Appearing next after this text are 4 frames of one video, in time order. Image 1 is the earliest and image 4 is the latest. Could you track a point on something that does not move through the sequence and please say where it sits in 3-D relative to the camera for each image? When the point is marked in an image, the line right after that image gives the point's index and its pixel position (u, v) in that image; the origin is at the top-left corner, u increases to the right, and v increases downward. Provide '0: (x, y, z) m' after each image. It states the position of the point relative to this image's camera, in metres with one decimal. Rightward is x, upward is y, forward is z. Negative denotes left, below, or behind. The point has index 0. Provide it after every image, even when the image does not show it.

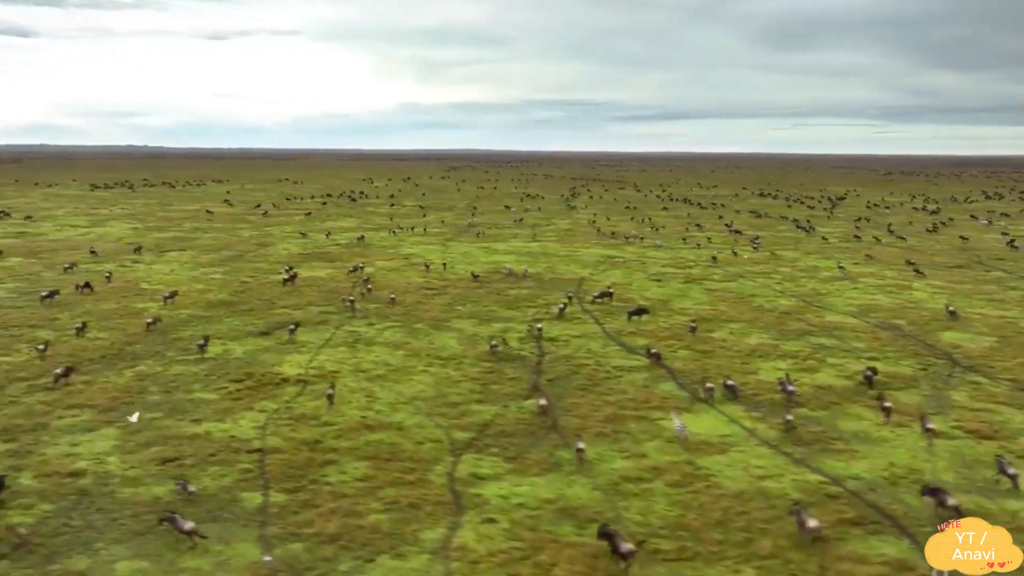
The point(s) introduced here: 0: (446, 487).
0: (-0.9, -2.8, +15.6) m
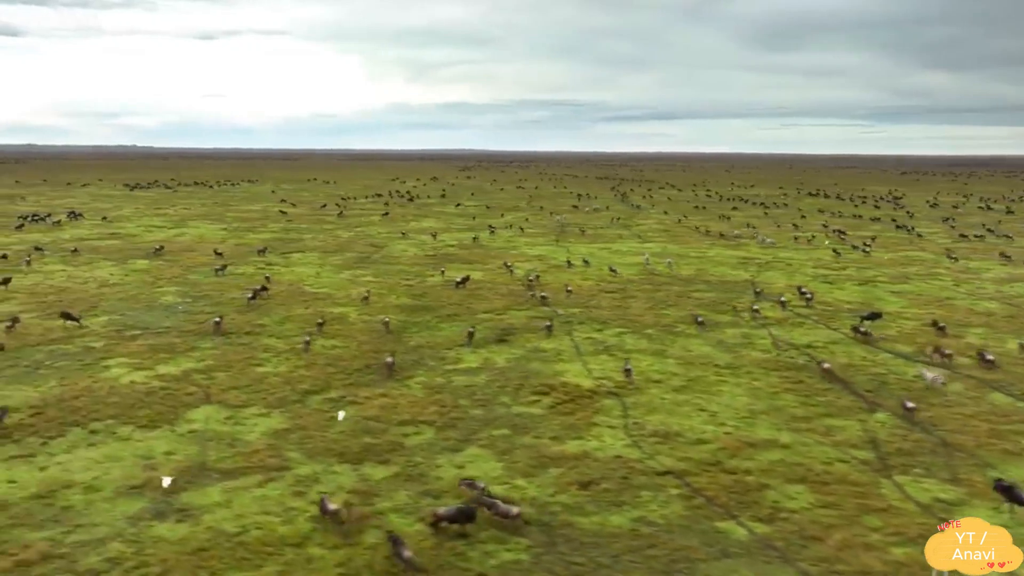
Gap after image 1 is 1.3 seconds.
0: (+5.3, -2.9, +14.1) m
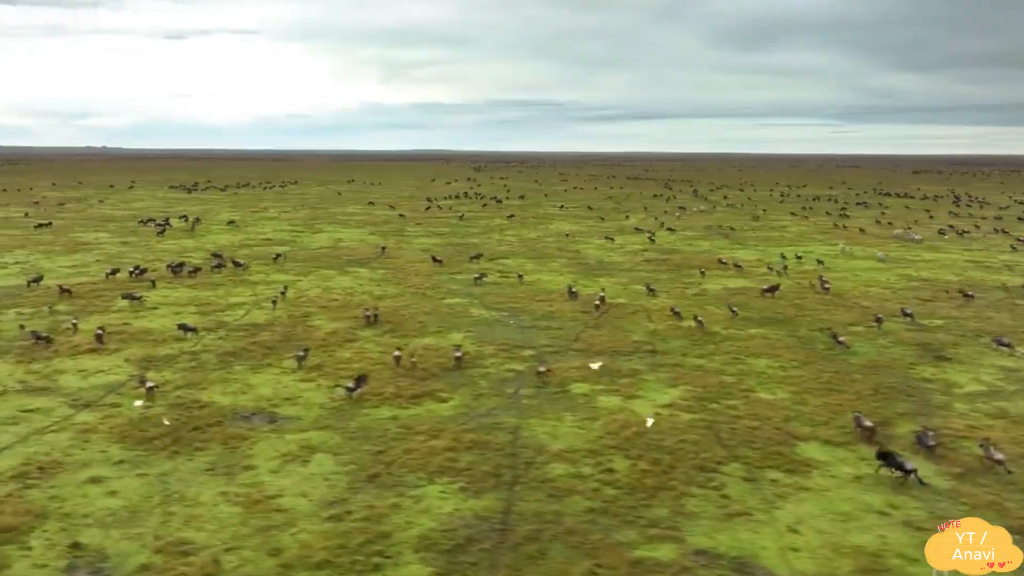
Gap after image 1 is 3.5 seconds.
0: (+15.2, -3.1, +11.7) m
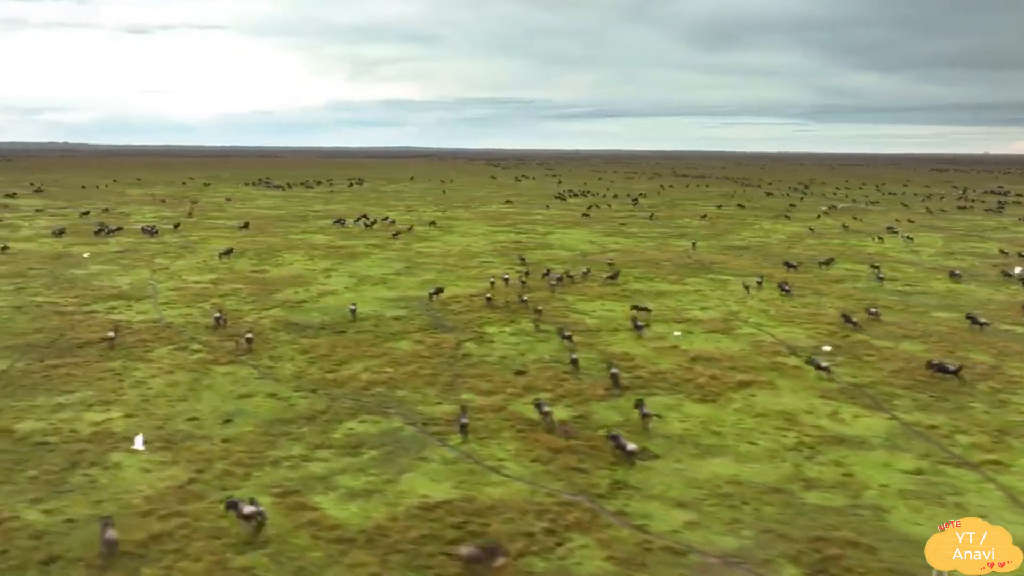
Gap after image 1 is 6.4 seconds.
0: (+28.6, -3.3, +8.6) m
